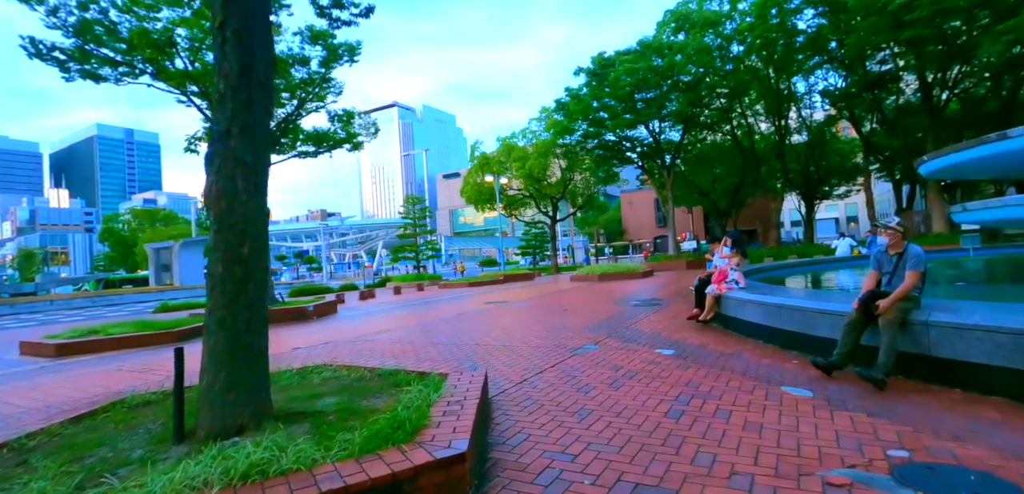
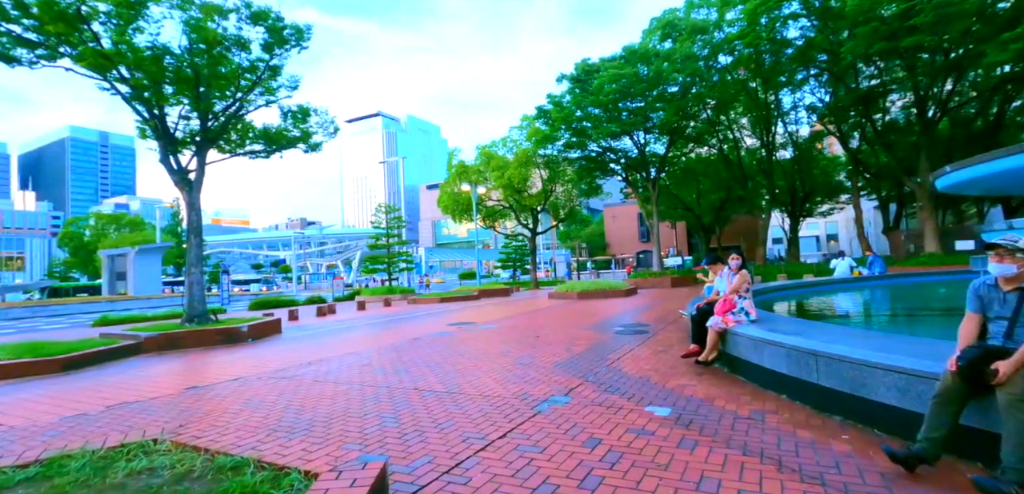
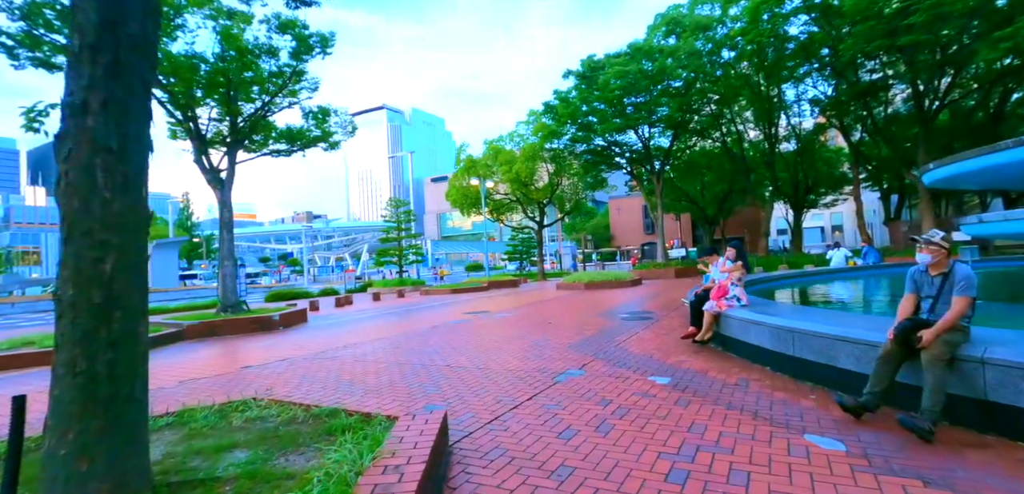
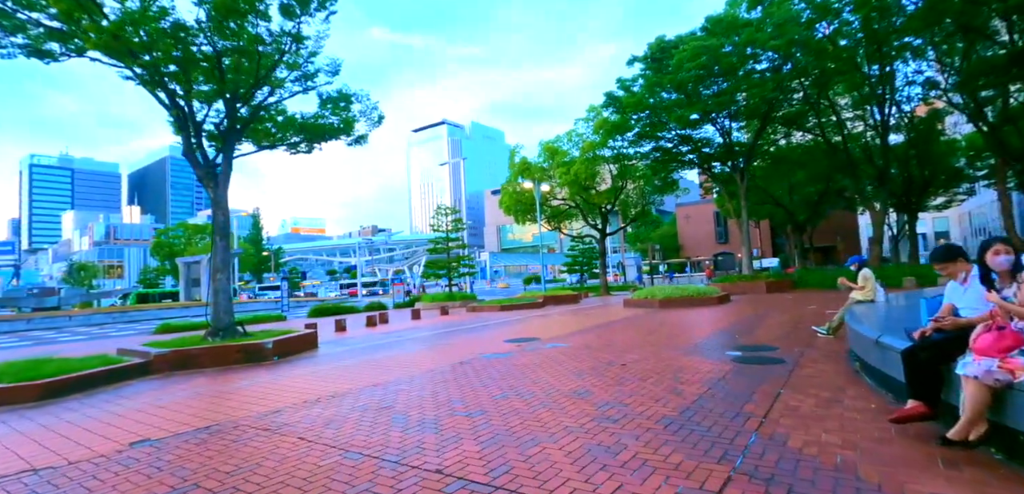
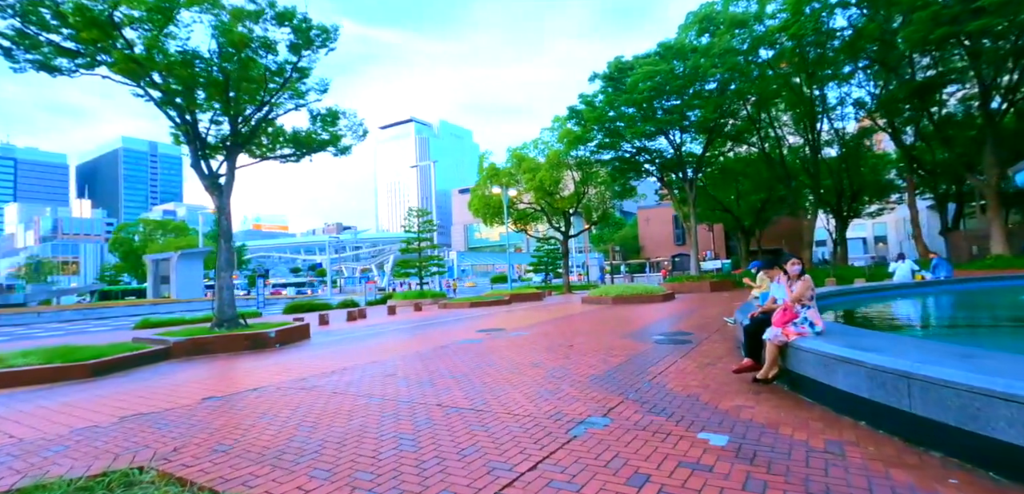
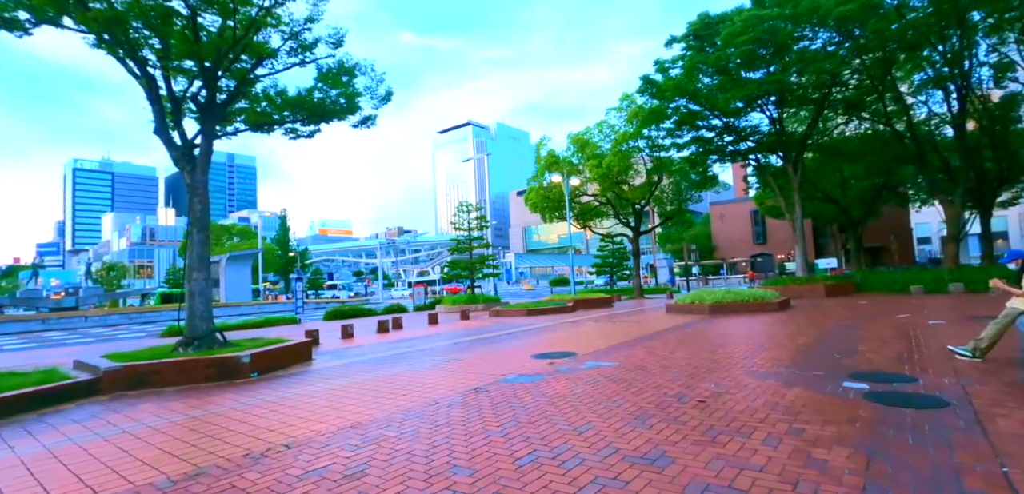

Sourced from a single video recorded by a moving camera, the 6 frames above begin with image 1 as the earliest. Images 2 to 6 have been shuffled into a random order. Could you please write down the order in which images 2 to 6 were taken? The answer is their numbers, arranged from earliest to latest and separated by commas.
3, 2, 5, 4, 6
